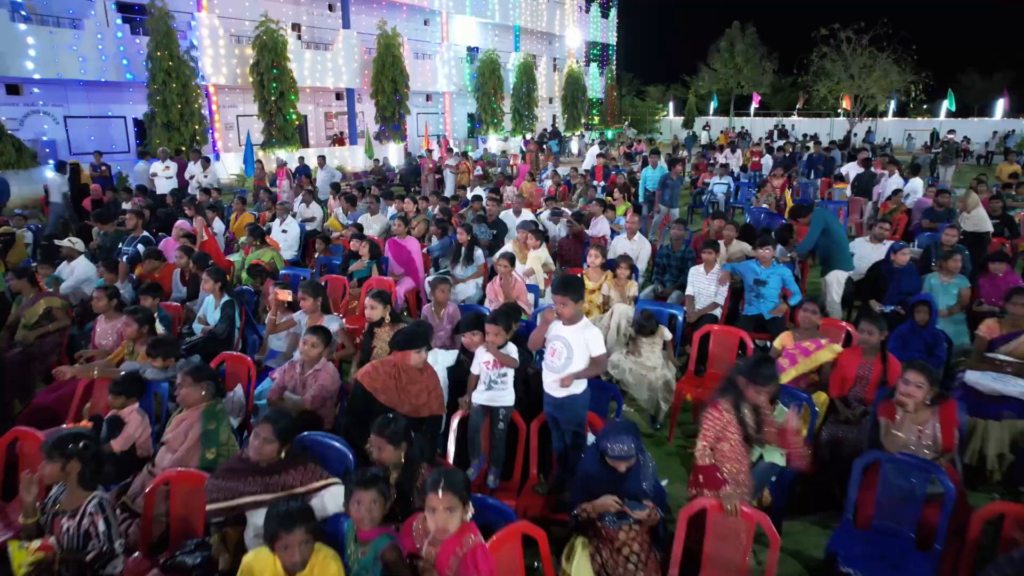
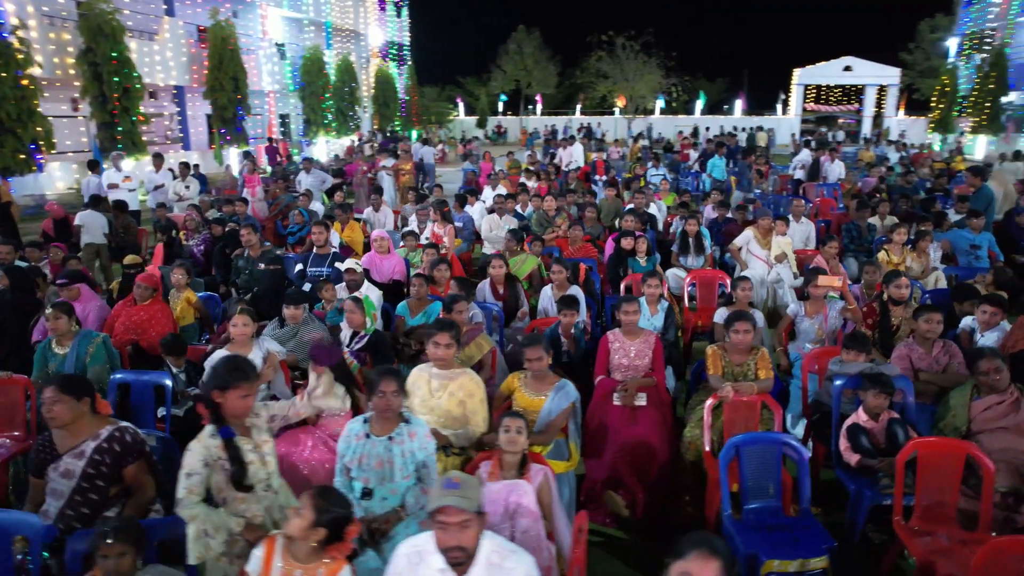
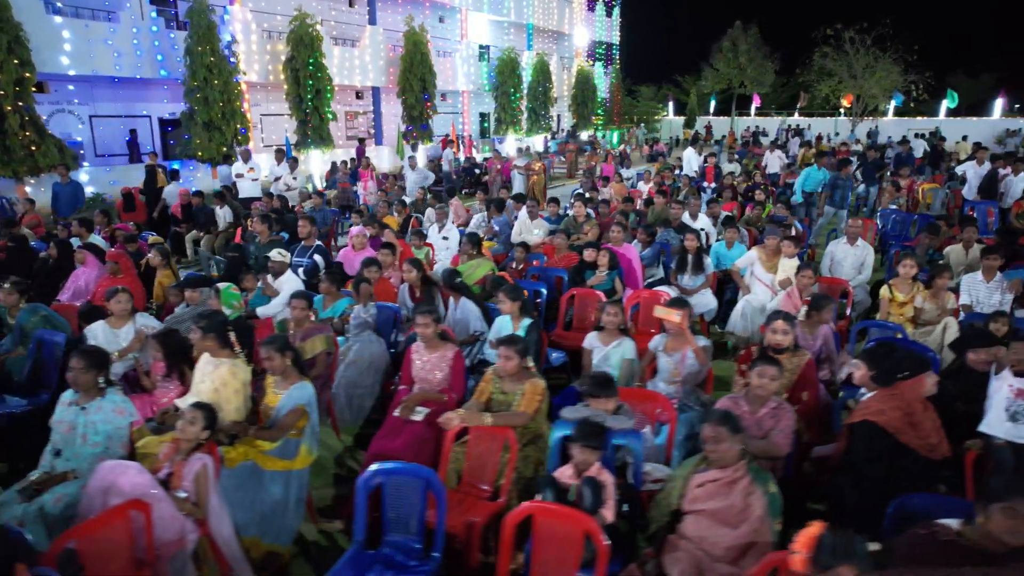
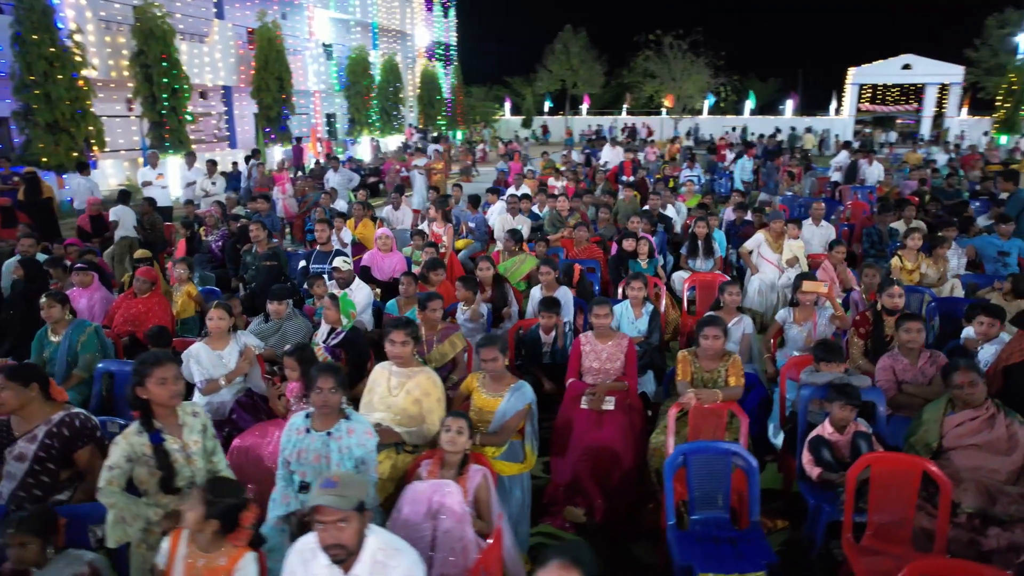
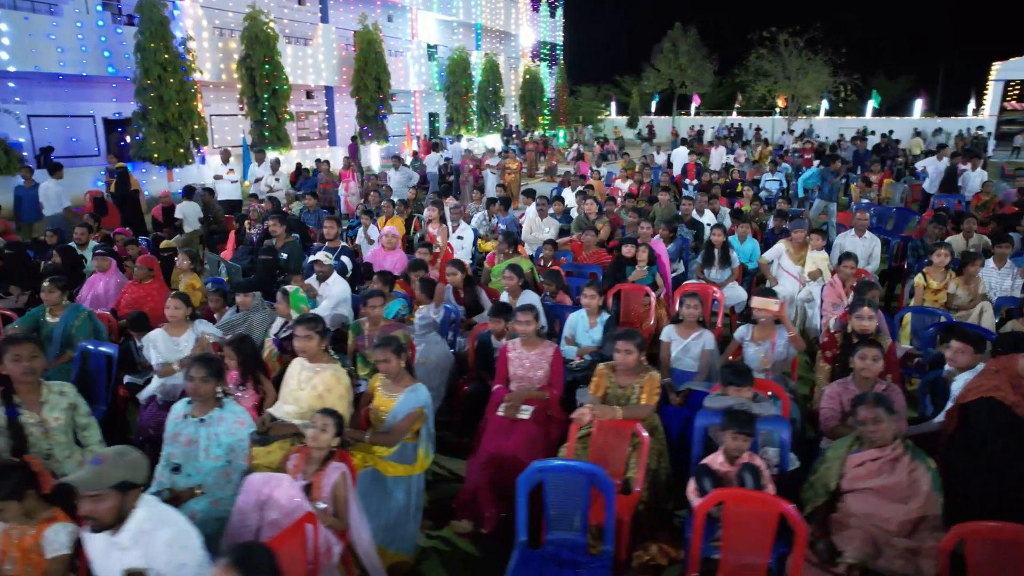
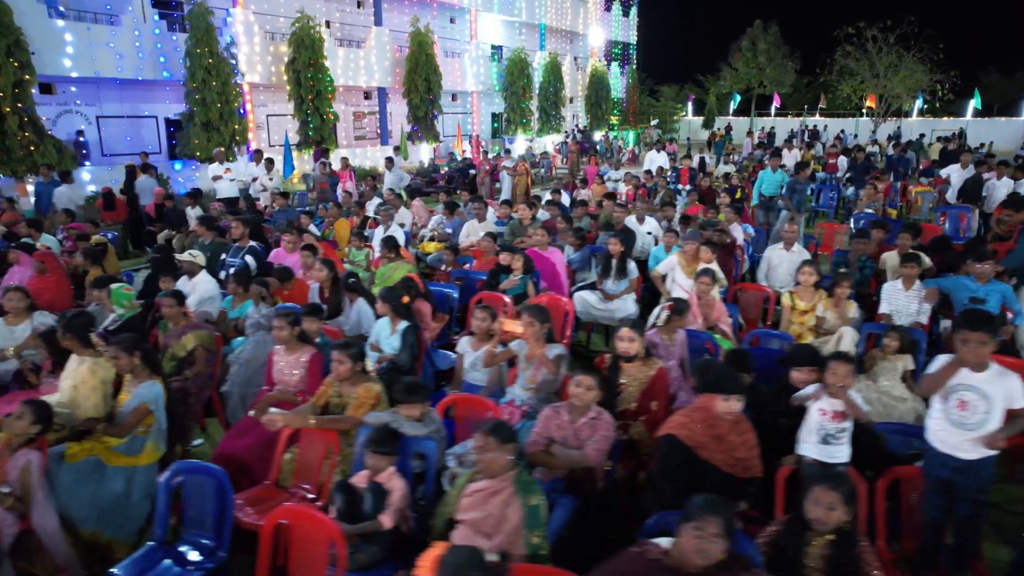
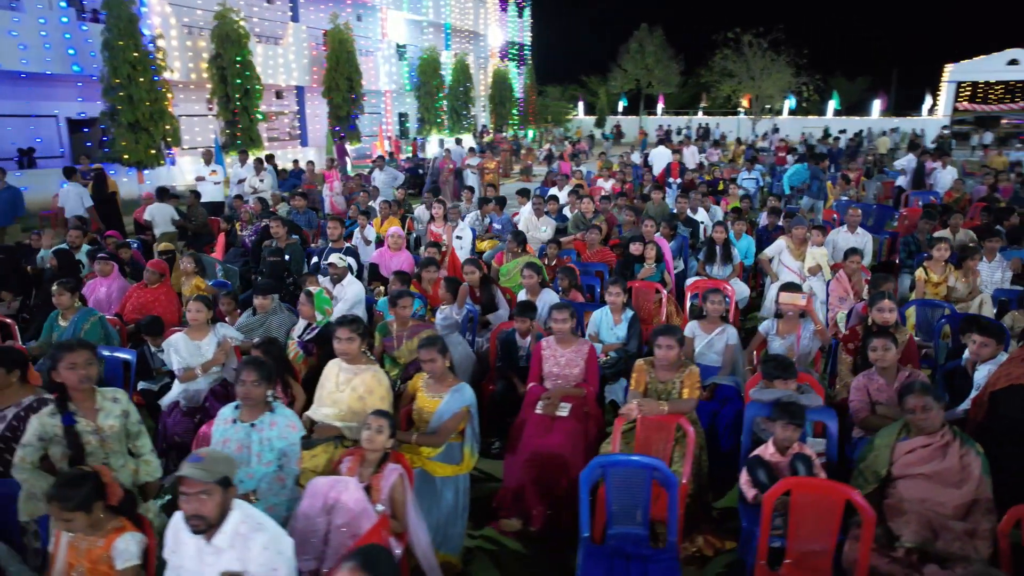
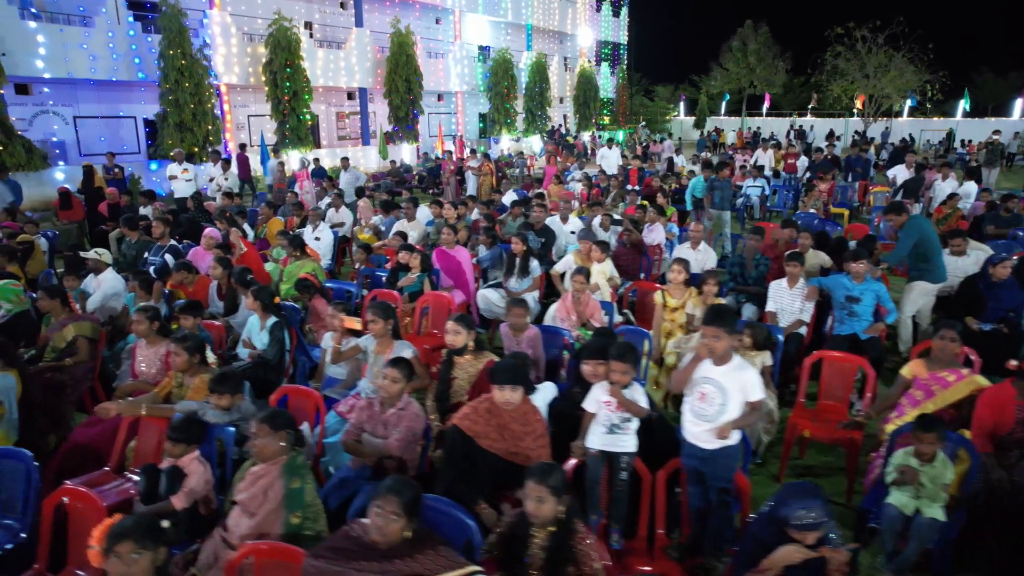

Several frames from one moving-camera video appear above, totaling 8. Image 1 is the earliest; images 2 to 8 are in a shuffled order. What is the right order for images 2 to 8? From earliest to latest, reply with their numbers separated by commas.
8, 6, 3, 5, 7, 4, 2
